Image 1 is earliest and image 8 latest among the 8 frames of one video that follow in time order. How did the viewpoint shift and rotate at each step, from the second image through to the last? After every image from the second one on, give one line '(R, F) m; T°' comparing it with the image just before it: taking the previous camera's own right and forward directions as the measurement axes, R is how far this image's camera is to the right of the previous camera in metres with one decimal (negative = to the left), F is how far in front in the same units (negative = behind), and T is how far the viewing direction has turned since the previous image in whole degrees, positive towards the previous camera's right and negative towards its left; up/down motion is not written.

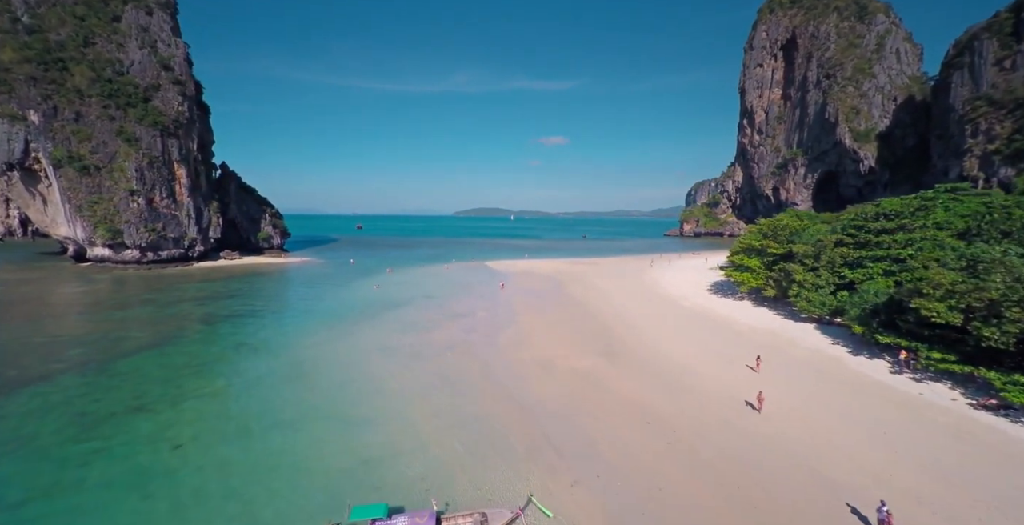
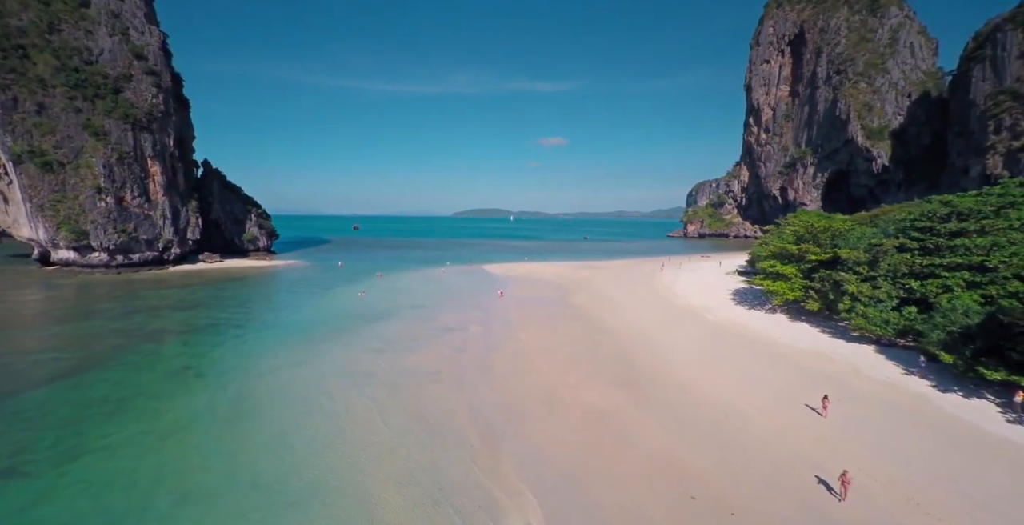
(+0.1, +3.0) m; 0°
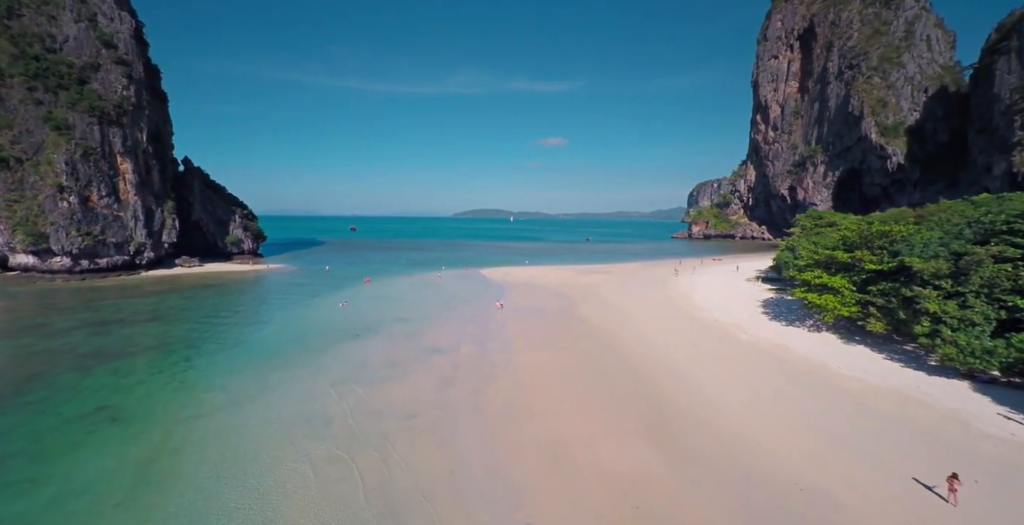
(+0.1, +3.0) m; 0°
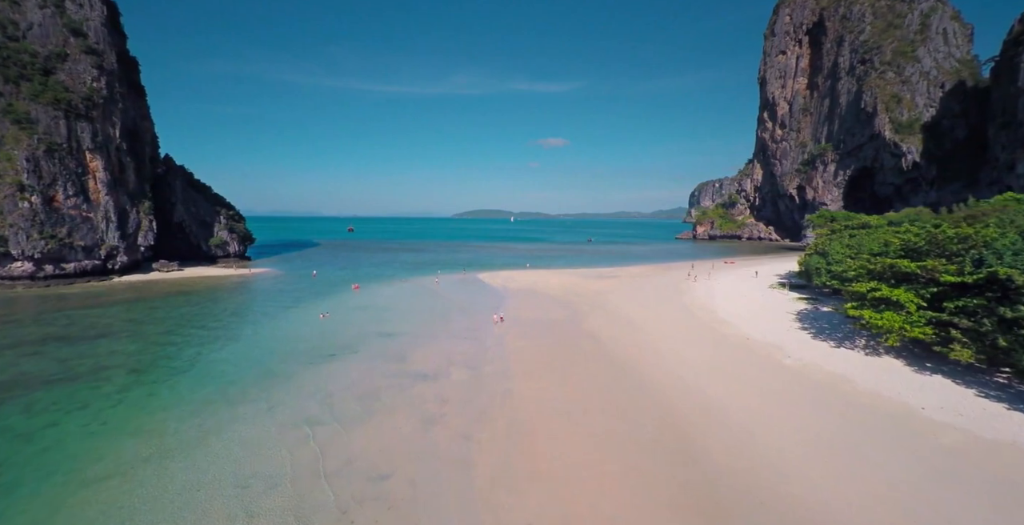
(0.0, +2.7) m; 0°
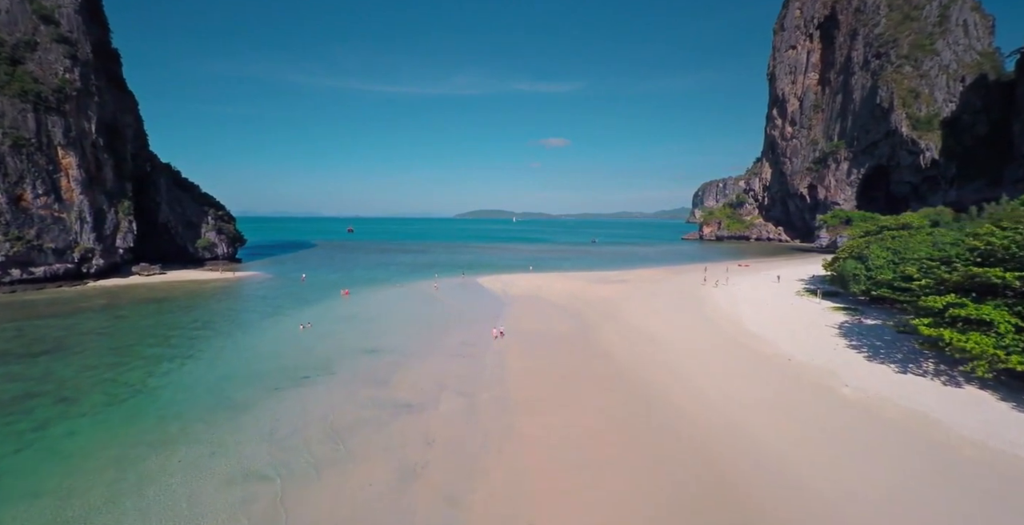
(0.0, +2.4) m; 0°
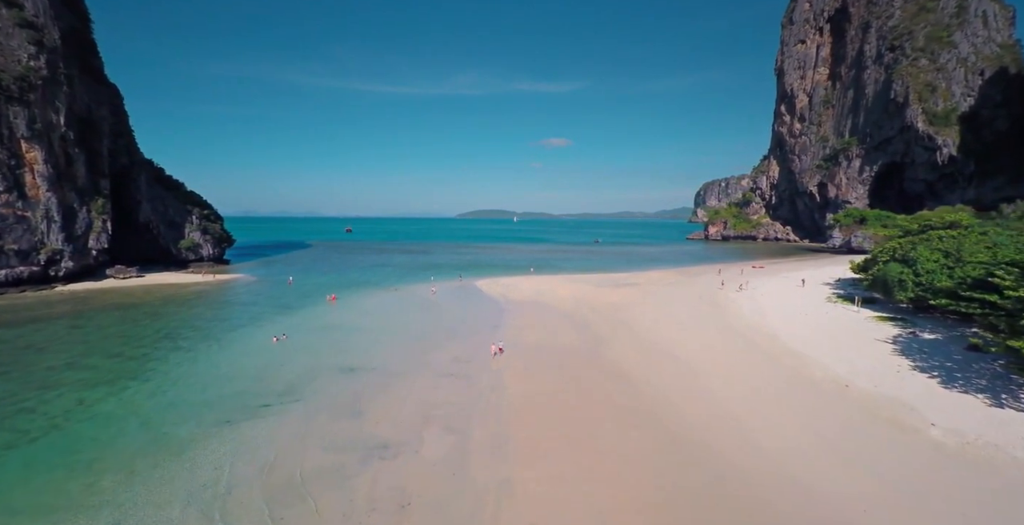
(0.0, +2.5) m; 0°
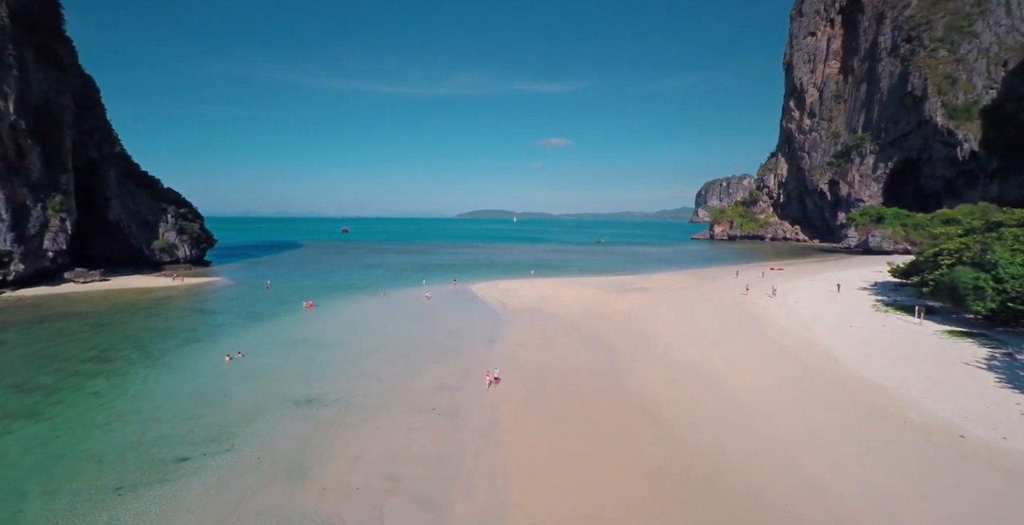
(+0.1, +3.1) m; 0°
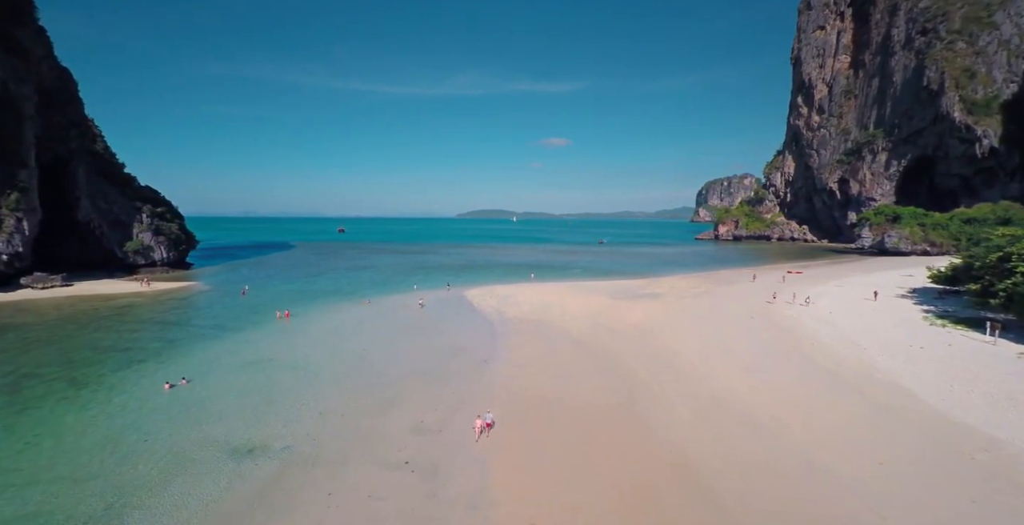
(+0.1, +2.6) m; 0°
